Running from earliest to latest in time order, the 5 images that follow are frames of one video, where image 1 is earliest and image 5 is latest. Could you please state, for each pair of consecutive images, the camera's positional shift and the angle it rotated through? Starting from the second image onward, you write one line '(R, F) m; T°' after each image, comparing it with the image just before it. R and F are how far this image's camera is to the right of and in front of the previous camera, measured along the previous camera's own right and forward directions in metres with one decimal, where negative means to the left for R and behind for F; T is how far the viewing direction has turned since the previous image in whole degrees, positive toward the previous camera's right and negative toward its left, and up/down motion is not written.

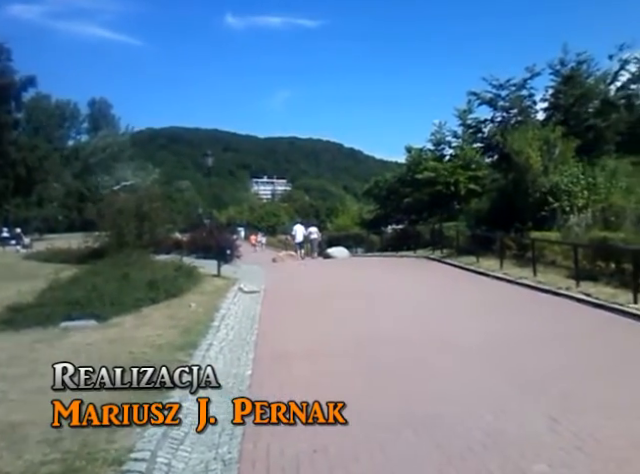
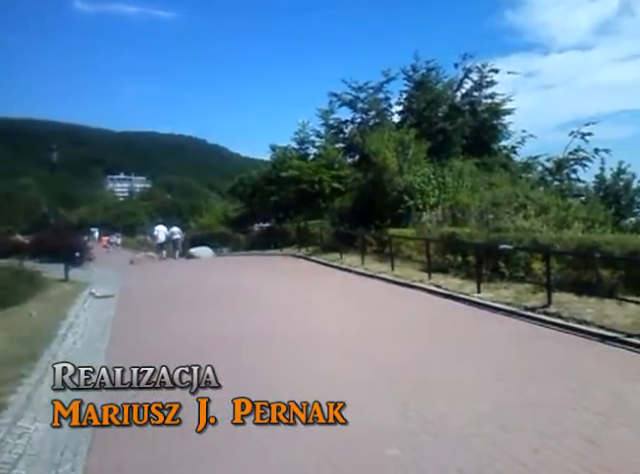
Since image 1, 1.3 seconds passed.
(+0.4, 0.0) m; +13°
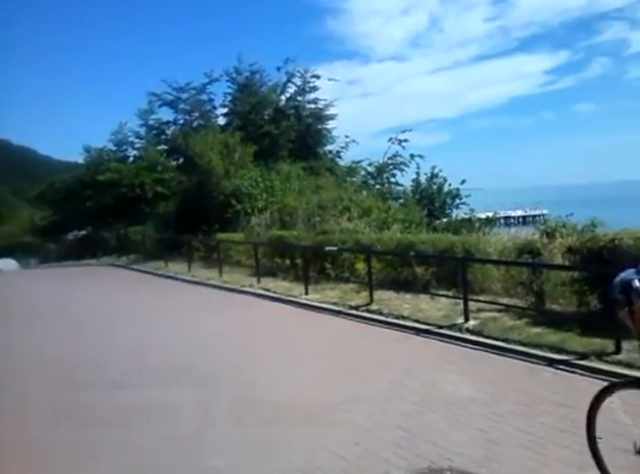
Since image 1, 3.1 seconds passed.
(+1.1, +0.1) m; +13°
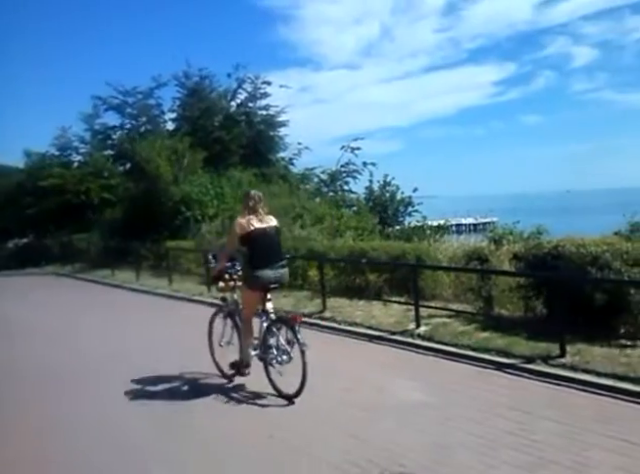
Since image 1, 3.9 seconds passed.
(+0.2, +0.1) m; +4°
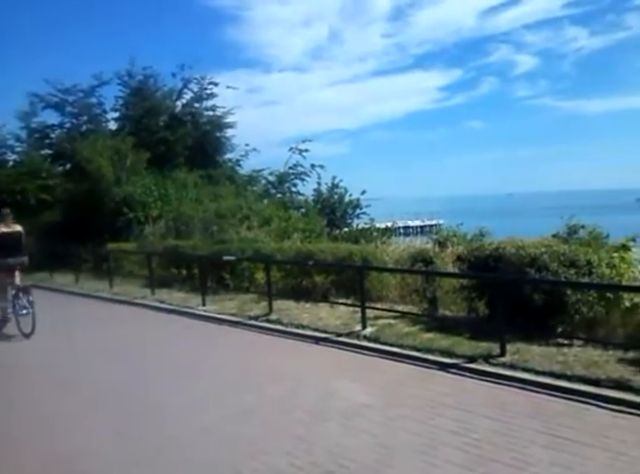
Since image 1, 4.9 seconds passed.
(+0.4, 0.0) m; +4°
